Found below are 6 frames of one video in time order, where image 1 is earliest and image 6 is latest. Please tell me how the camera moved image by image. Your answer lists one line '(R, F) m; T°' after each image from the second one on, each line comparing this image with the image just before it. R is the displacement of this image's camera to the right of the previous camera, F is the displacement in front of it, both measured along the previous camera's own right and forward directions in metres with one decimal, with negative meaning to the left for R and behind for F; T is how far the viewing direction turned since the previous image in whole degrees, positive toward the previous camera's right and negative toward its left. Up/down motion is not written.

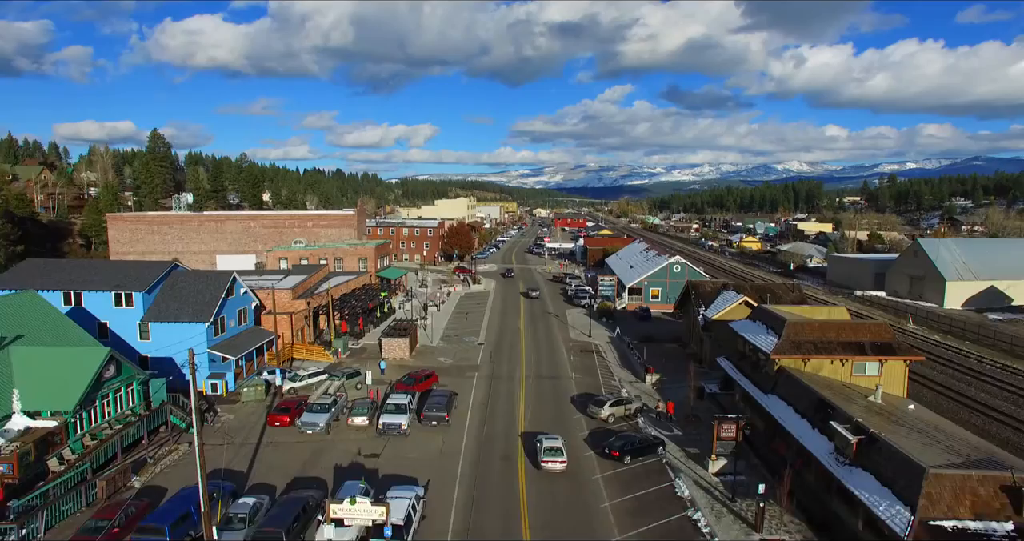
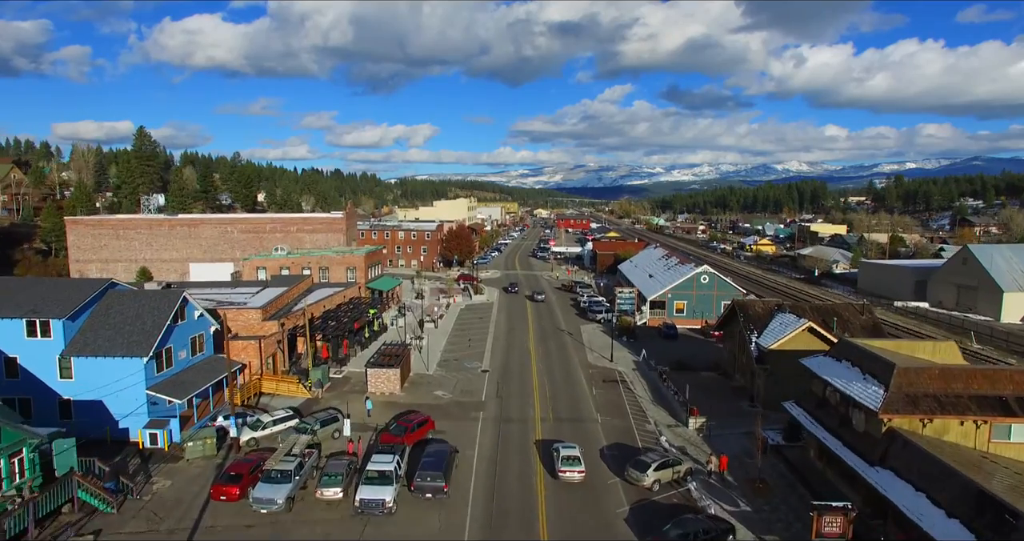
(-0.6, +5.8) m; 0°
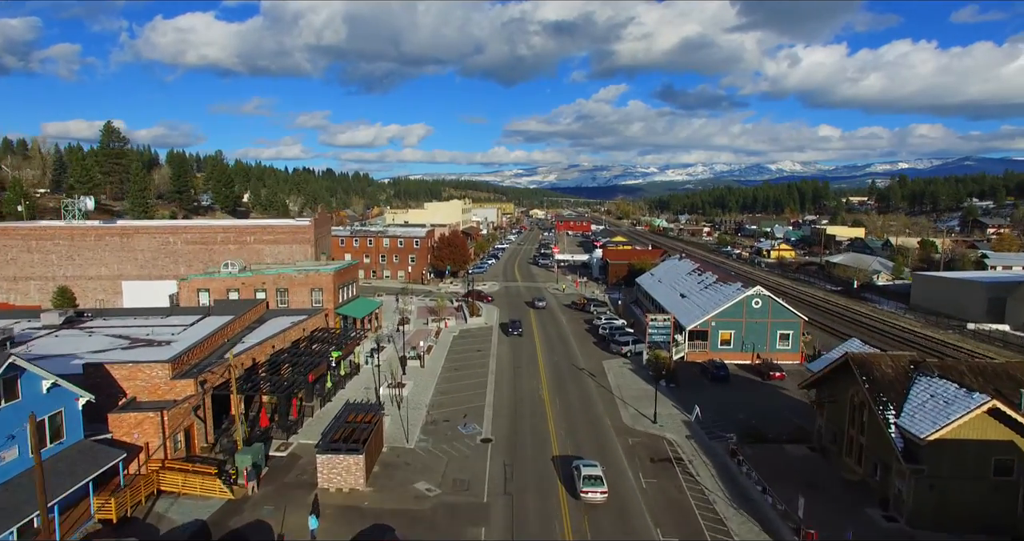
(-0.7, +9.3) m; +1°
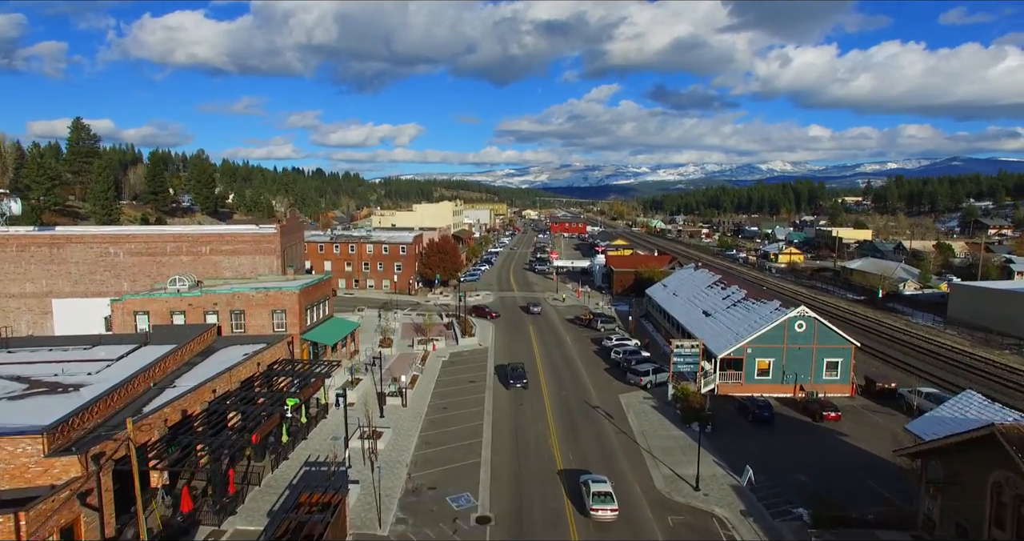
(-0.4, +6.0) m; +1°
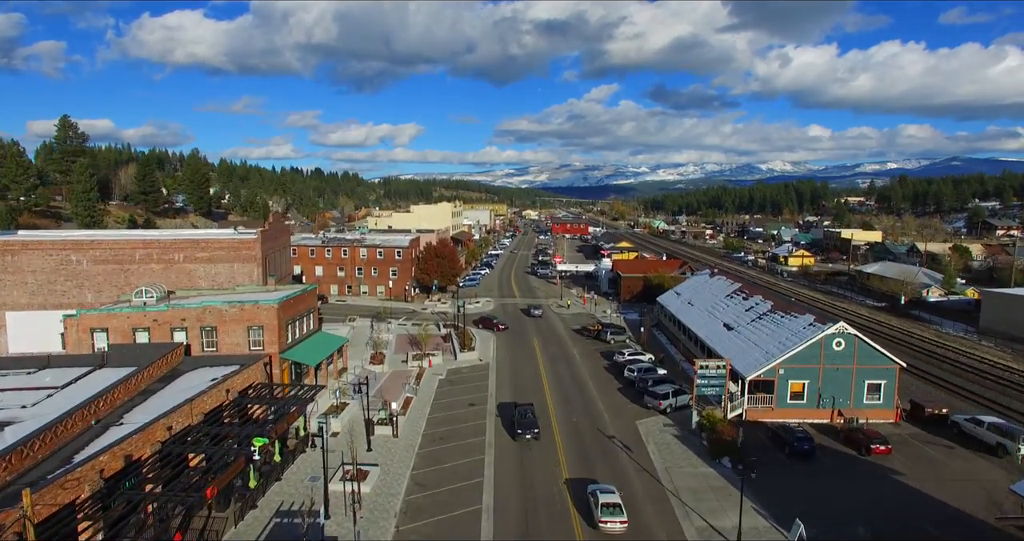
(-0.2, +3.4) m; 0°
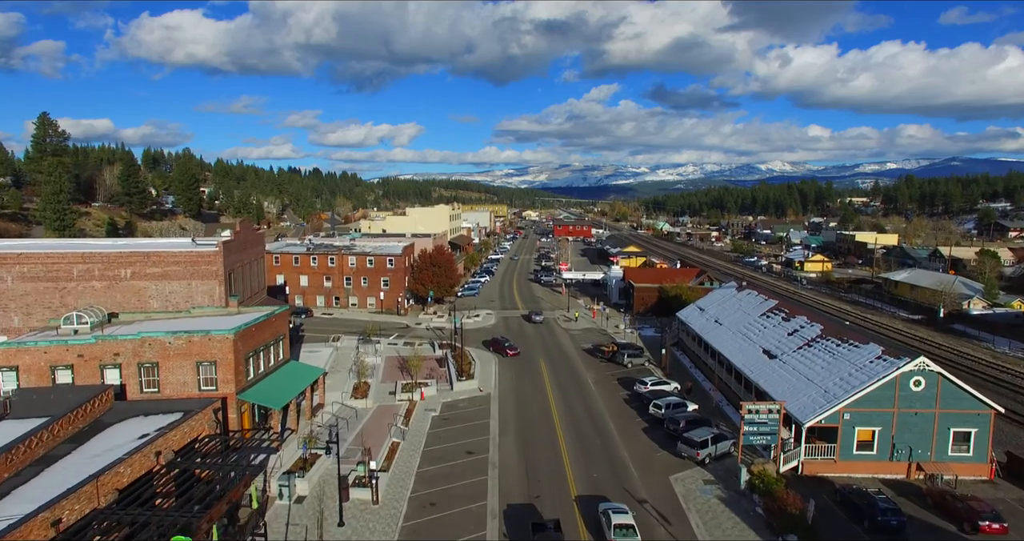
(-0.3, +5.2) m; 0°
